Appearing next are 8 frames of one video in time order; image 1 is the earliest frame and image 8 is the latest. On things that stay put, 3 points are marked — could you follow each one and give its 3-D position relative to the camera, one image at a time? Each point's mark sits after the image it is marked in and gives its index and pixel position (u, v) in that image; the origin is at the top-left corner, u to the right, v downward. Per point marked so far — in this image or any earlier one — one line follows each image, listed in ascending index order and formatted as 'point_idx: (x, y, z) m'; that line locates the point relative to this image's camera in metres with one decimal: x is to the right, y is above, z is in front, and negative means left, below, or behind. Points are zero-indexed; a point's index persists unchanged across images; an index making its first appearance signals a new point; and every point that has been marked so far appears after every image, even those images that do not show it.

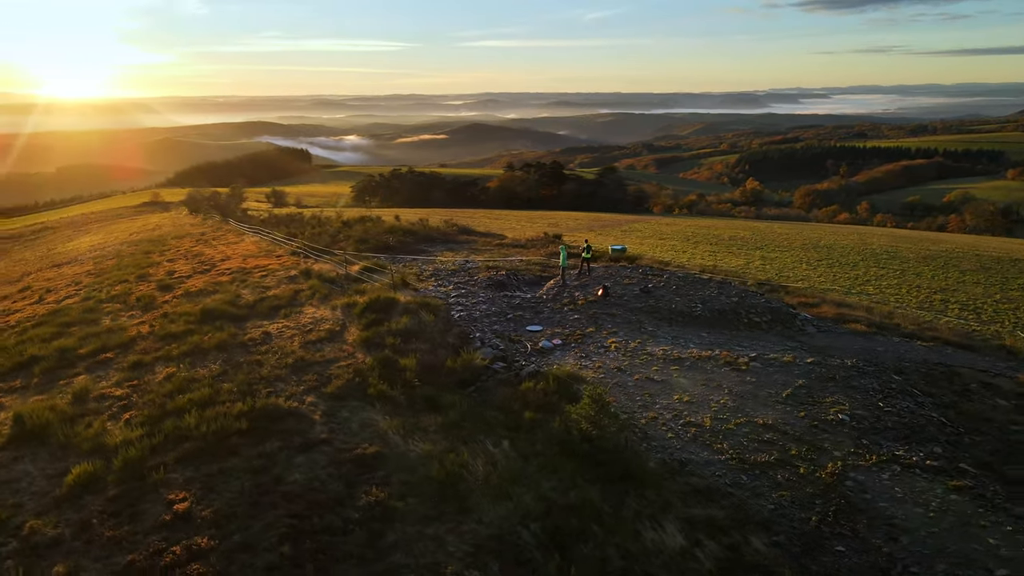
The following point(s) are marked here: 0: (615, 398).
0: (+1.3, -1.4, +9.1) m
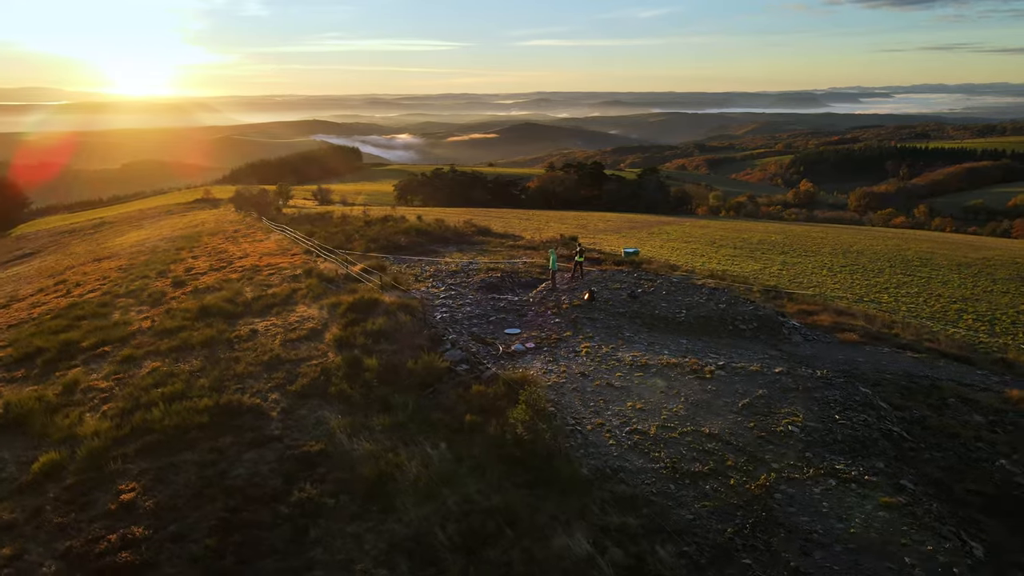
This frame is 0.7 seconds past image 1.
0: (+0.7, -1.5, +9.1) m
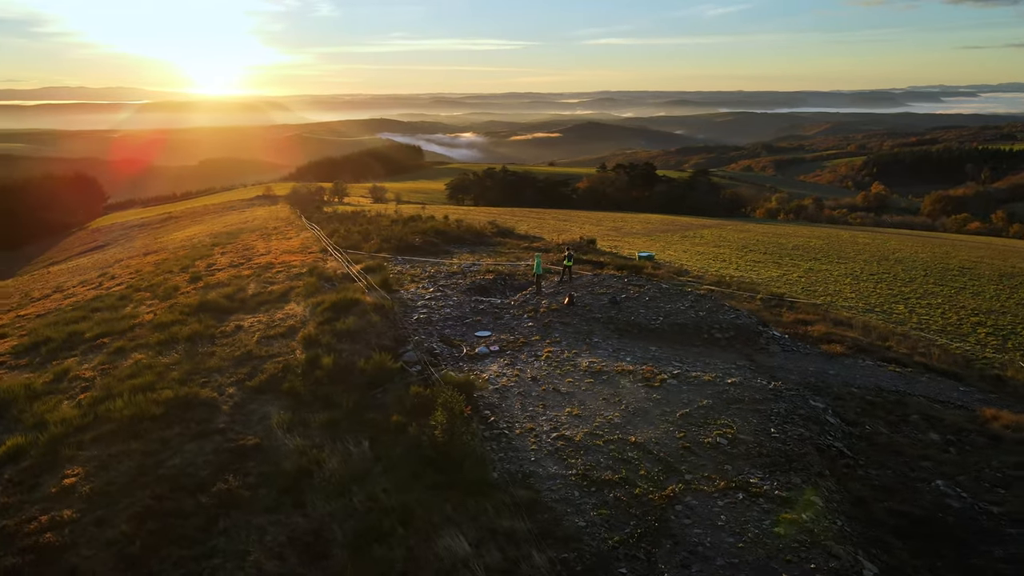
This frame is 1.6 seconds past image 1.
0: (-0.1, -1.6, +9.3) m
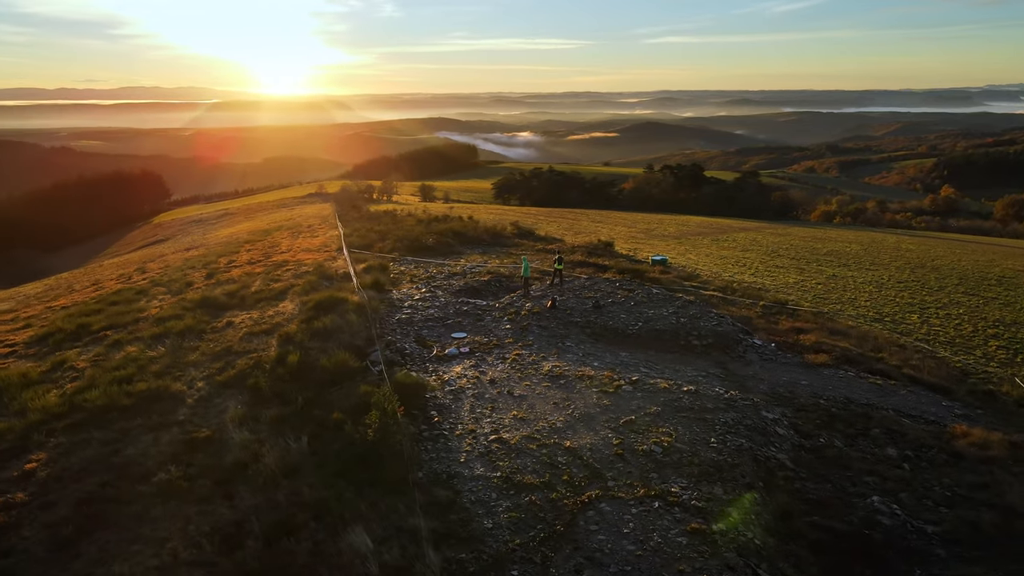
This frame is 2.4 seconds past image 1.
0: (-0.8, -1.6, +9.4) m
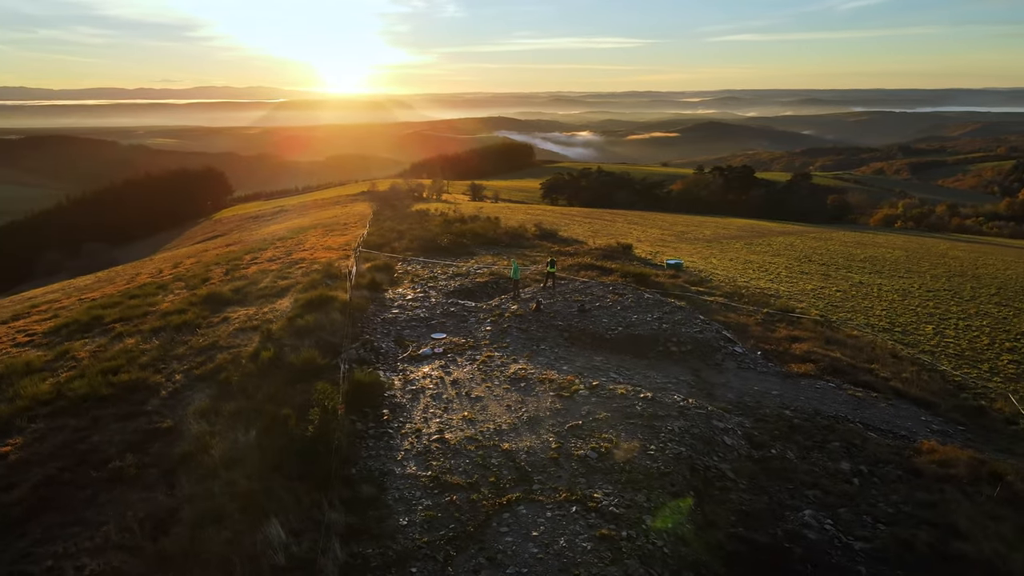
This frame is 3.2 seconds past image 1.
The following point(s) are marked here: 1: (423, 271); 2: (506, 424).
0: (-1.4, -1.6, +9.7) m
1: (-2.5, +0.5, +19.6) m
2: (-0.1, -1.8, +9.2) m
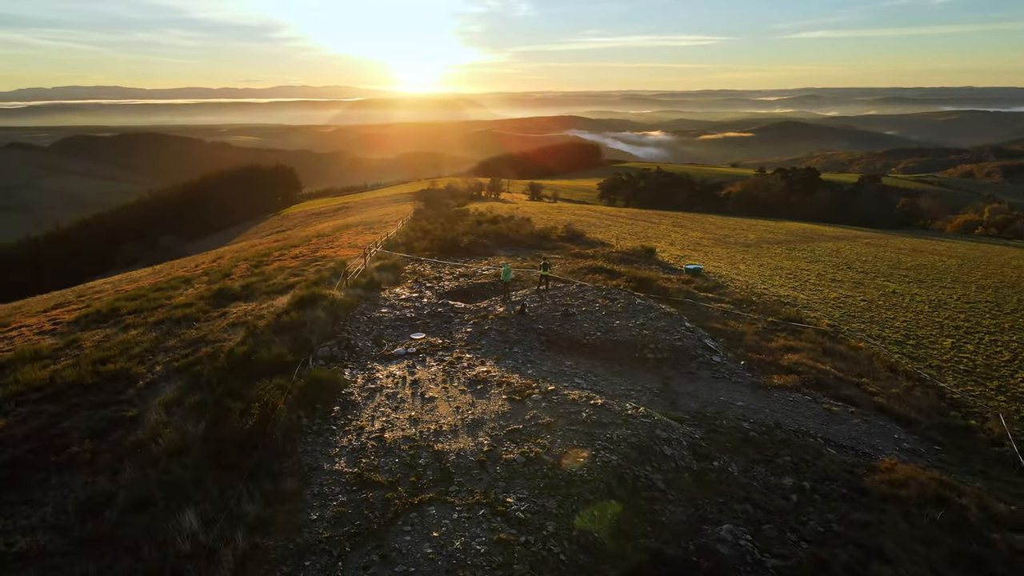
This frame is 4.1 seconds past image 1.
0: (-2.2, -1.7, +9.9) m
1: (-2.3, +0.5, +19.9) m
2: (-0.8, -1.8, +9.3) m
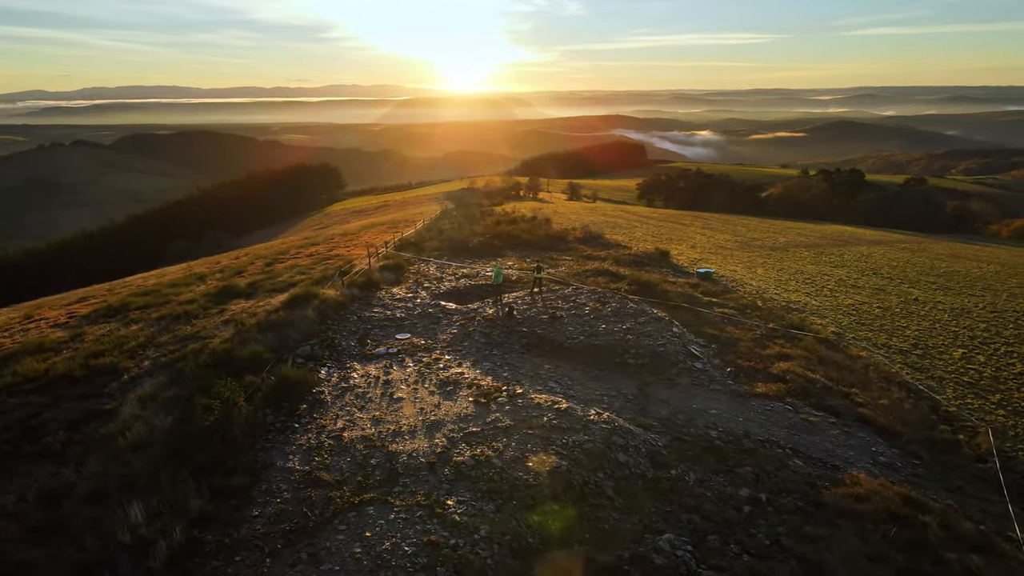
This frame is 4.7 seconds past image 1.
0: (-2.7, -1.7, +10.1) m
1: (-2.2, +0.5, +20.1) m
2: (-1.4, -1.9, +9.4) m
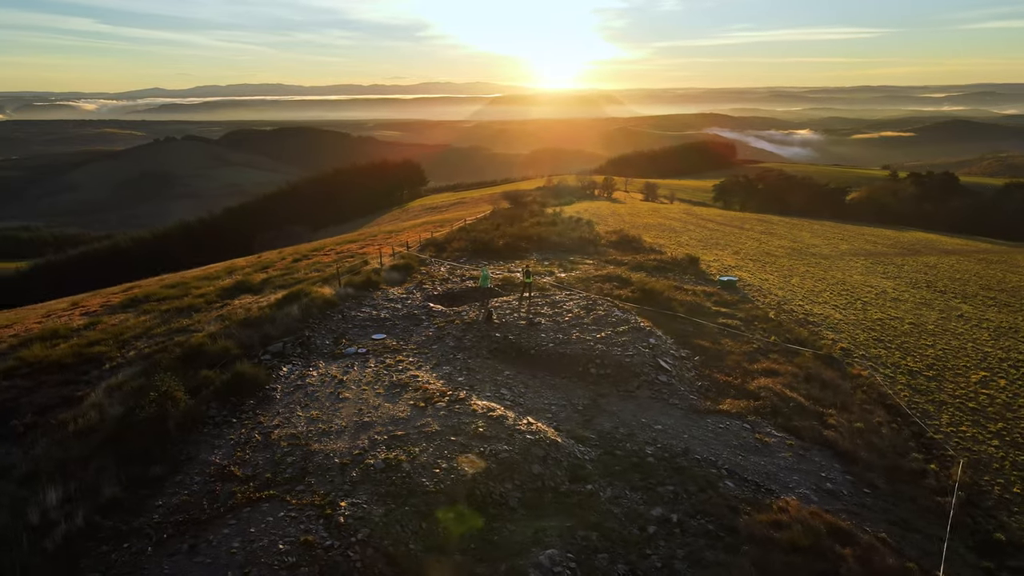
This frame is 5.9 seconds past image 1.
0: (-3.6, -1.7, +10.5) m
1: (-2.0, +0.5, +20.4) m
2: (-2.4, -1.9, +9.7) m
